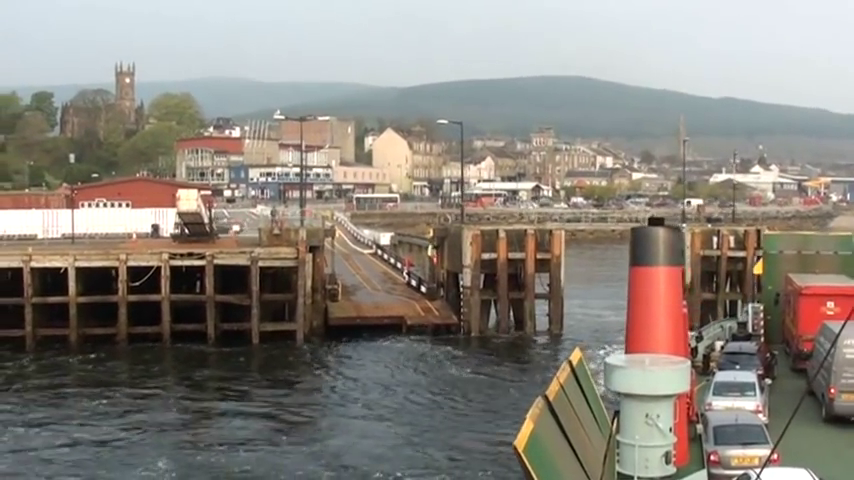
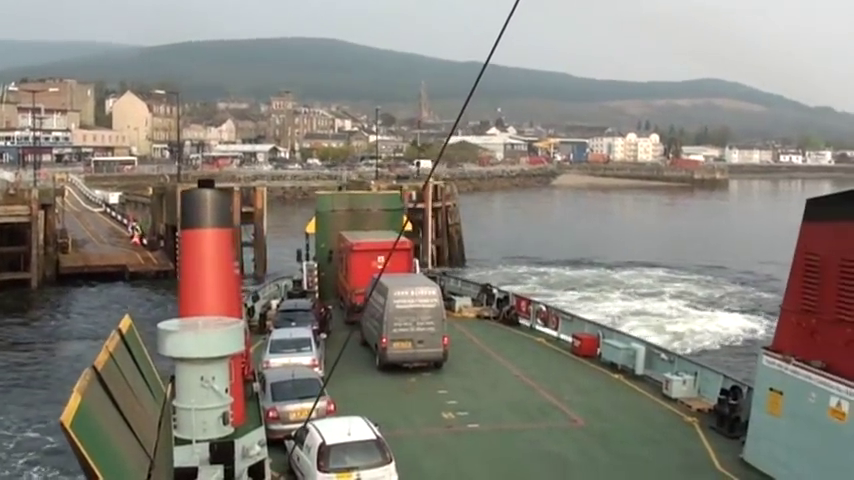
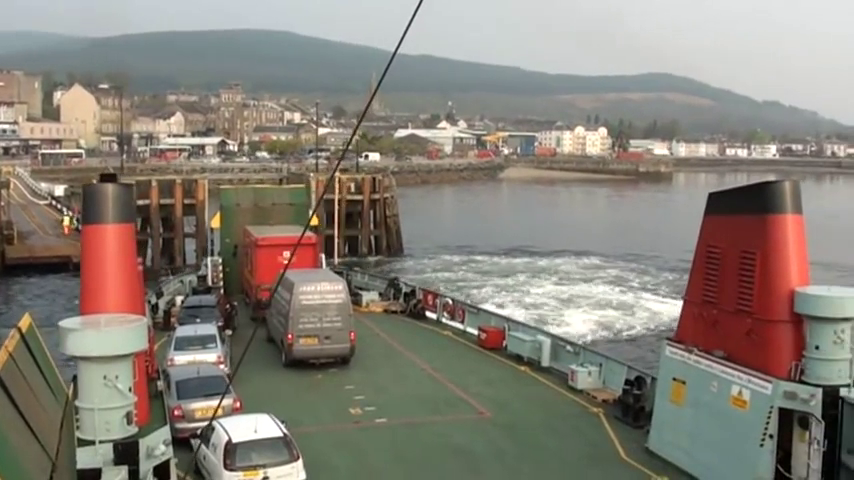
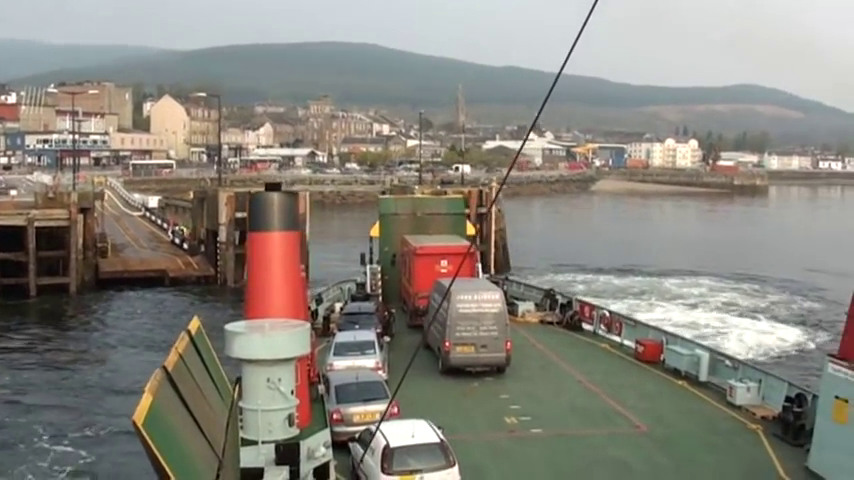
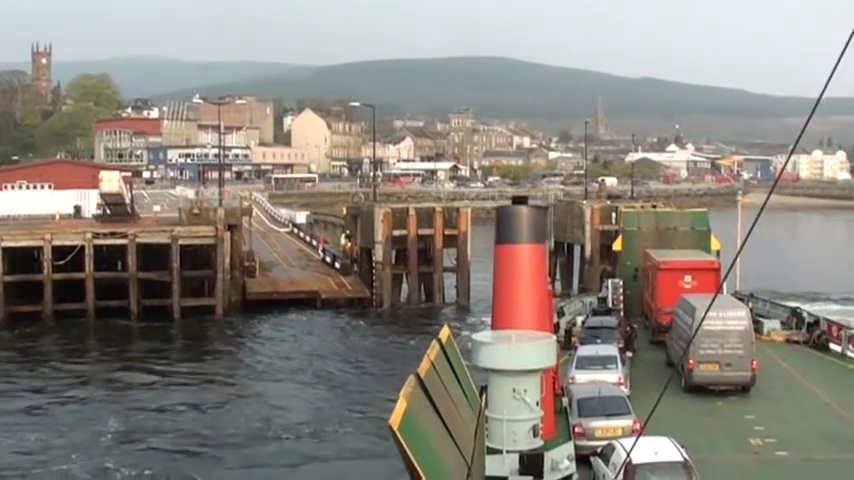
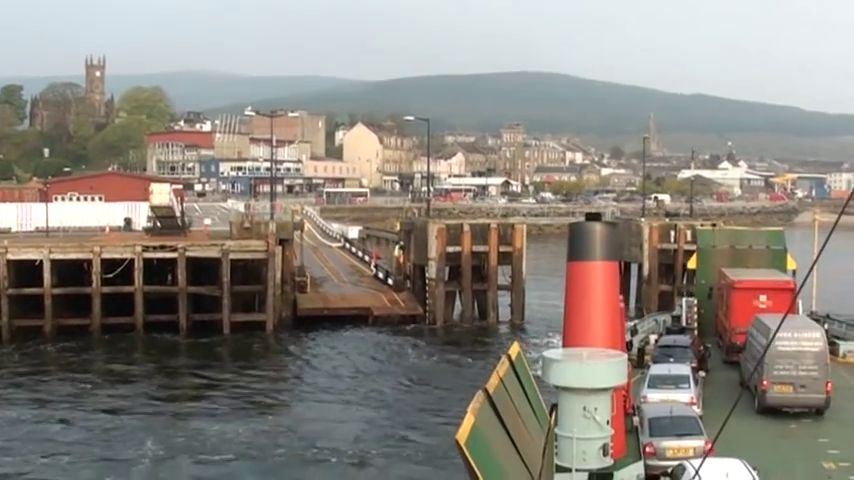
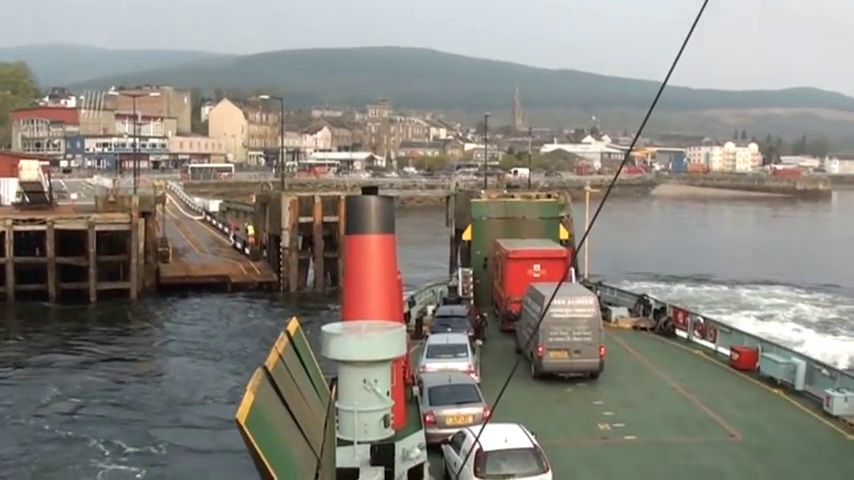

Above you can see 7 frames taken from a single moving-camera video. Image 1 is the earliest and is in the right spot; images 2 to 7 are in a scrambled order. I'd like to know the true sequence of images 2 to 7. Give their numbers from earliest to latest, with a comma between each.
6, 5, 7, 4, 2, 3
